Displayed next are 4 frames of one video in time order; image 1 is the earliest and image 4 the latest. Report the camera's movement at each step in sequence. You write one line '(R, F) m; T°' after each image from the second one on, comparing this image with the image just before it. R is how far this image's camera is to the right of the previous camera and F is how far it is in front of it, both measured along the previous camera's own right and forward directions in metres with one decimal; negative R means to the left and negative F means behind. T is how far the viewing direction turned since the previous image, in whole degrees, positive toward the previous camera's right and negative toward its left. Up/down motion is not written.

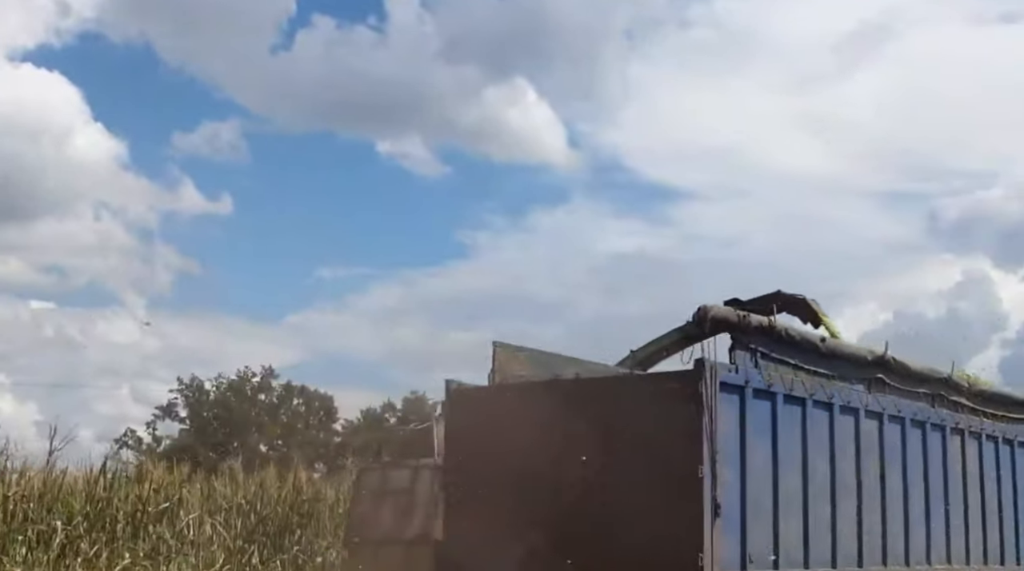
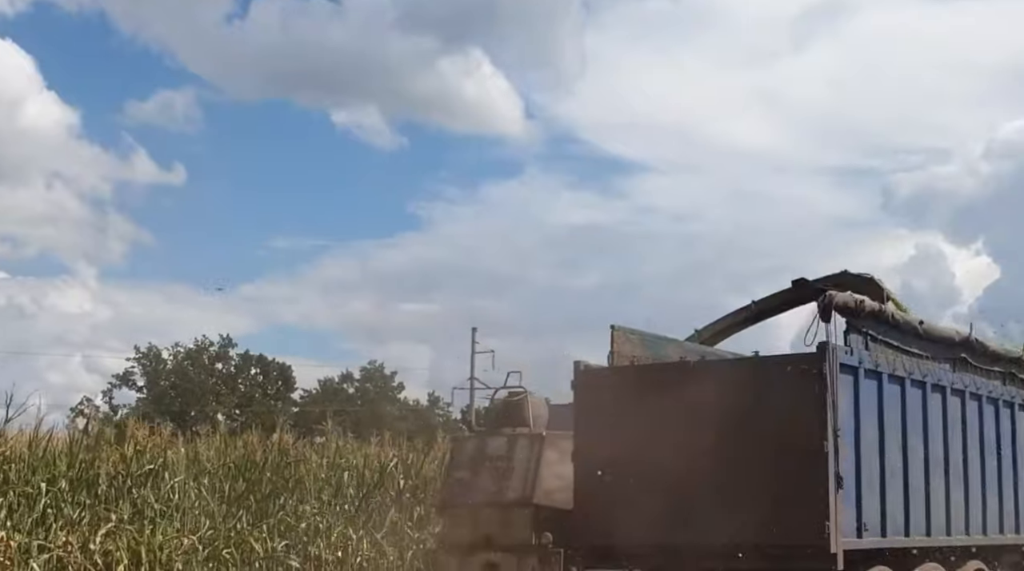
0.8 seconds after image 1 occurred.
(-1.3, +0.7) m; +2°
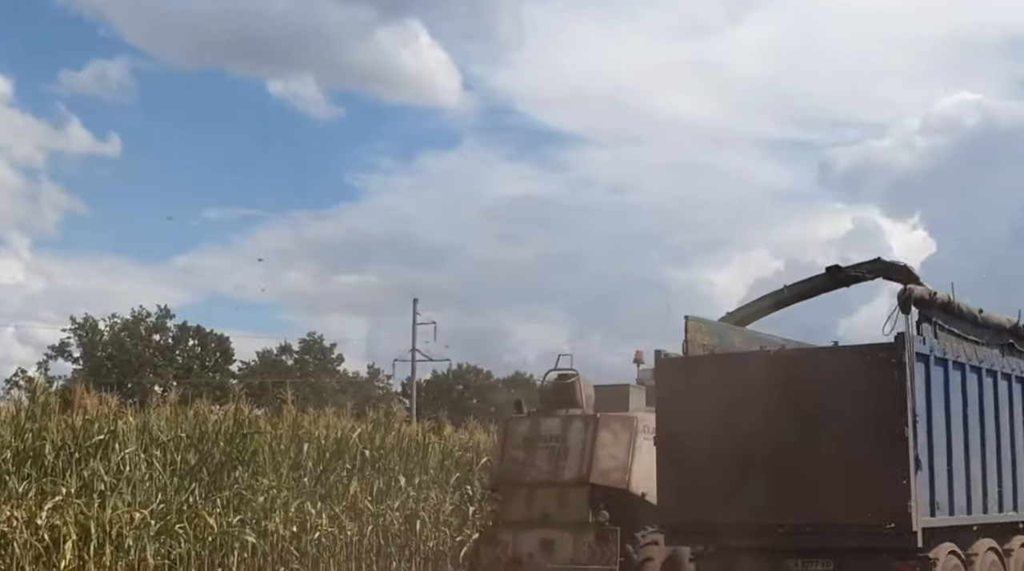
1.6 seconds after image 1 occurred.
(-1.1, +0.6) m; +3°
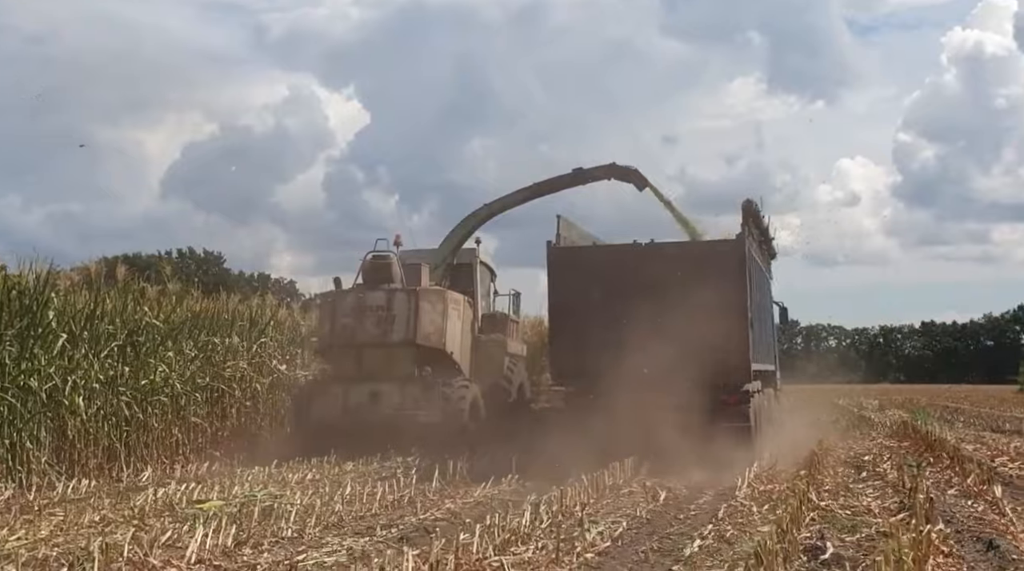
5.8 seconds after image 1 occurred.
(+3.5, -1.6) m; -7°
